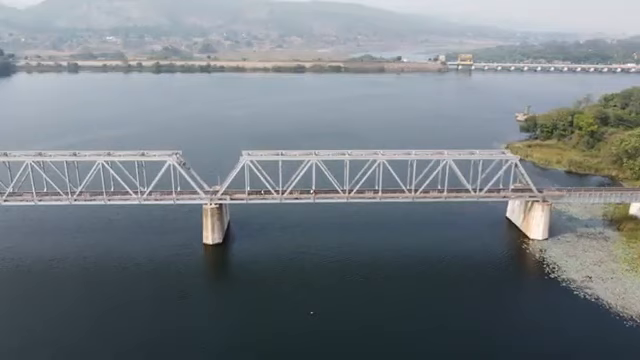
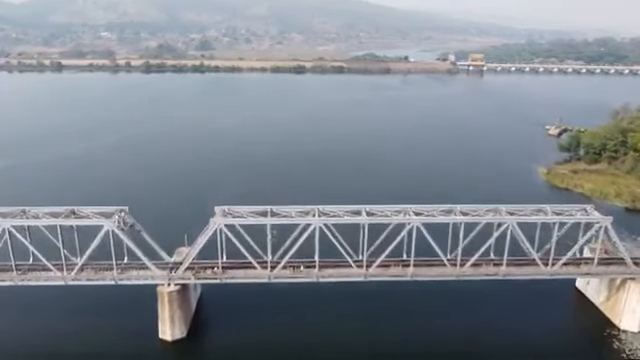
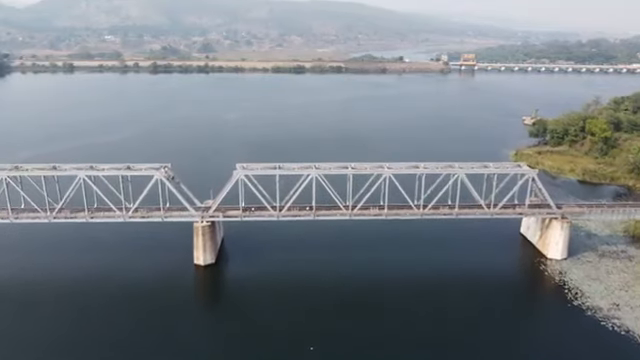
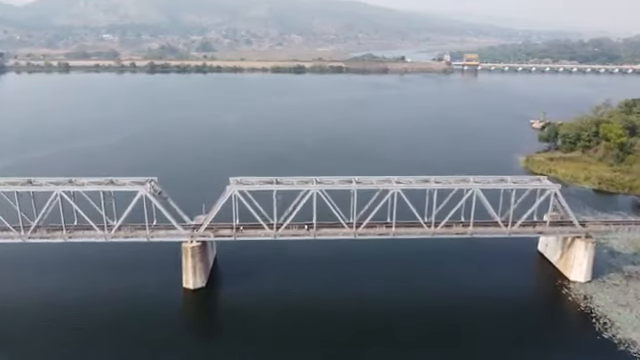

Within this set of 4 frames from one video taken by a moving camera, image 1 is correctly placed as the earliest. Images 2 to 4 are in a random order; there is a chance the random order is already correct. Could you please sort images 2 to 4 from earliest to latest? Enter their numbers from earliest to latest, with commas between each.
3, 4, 2
